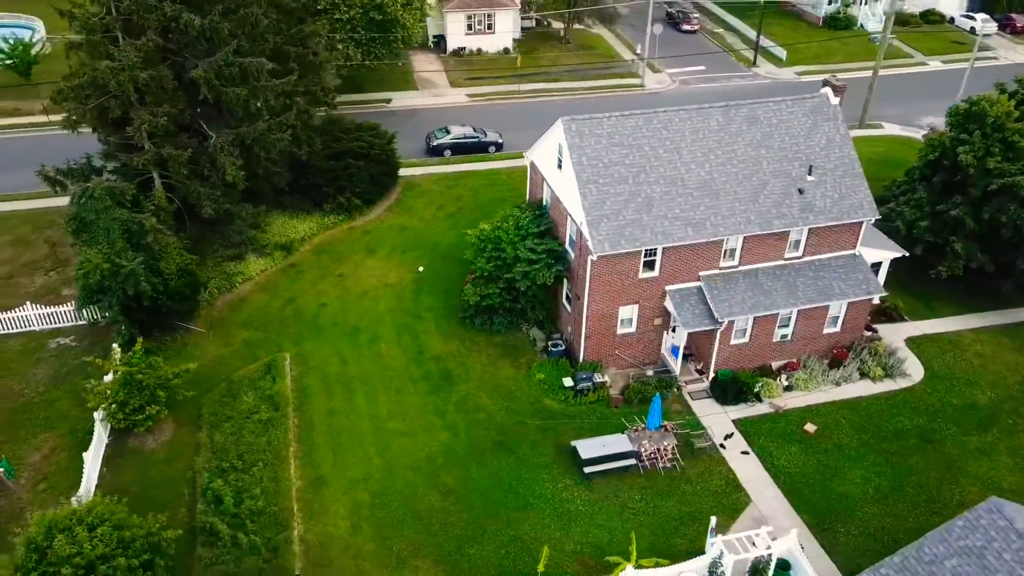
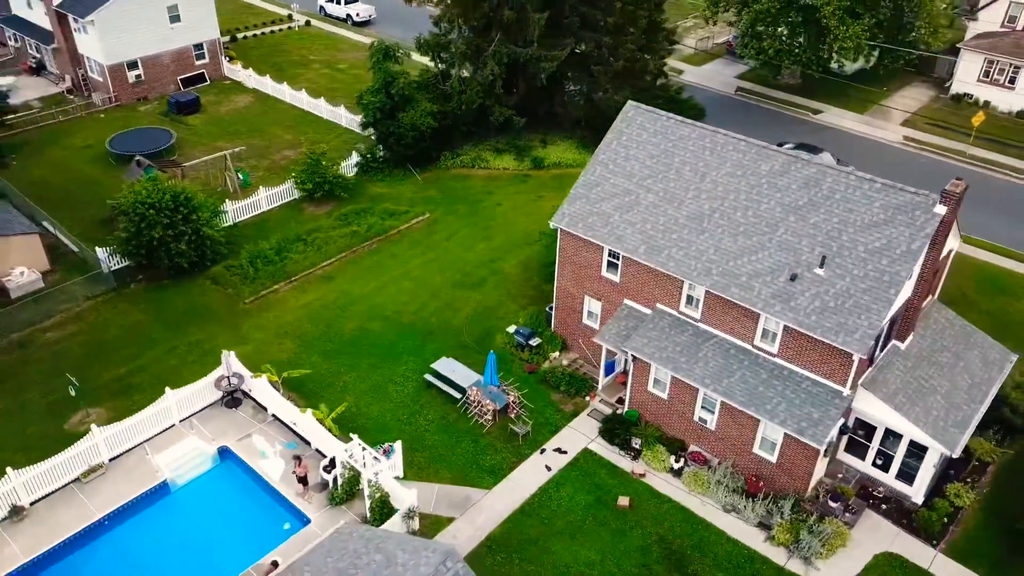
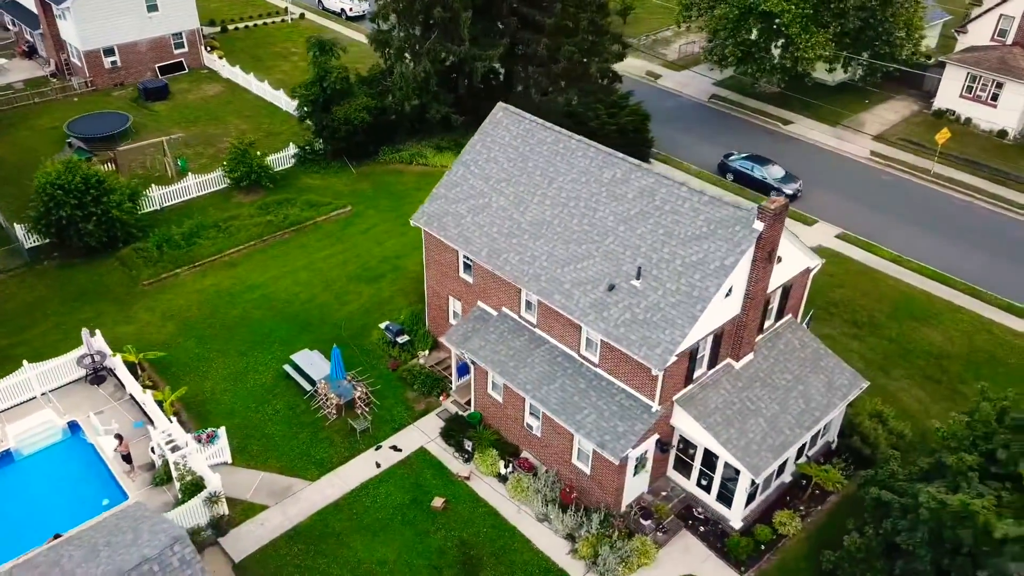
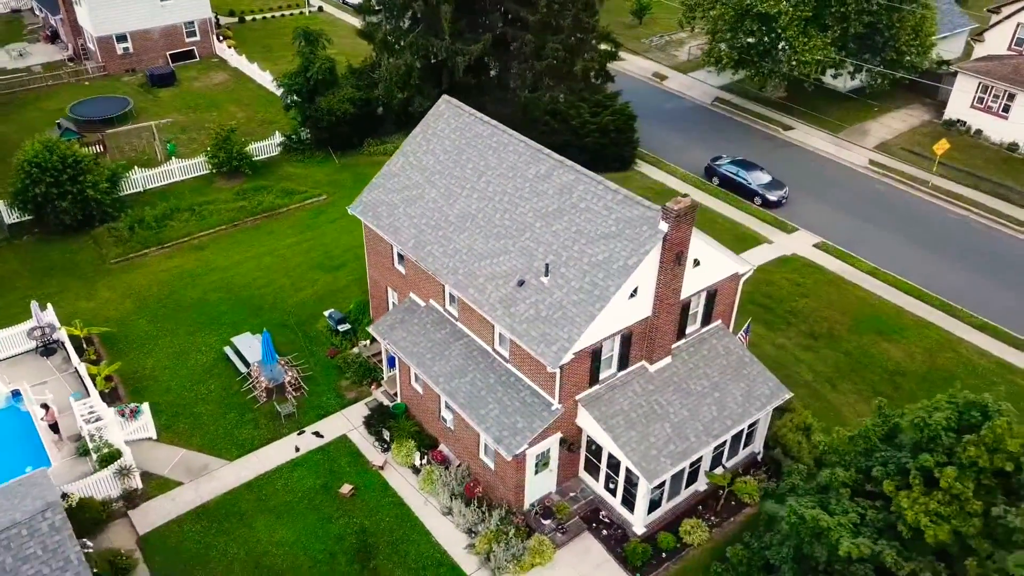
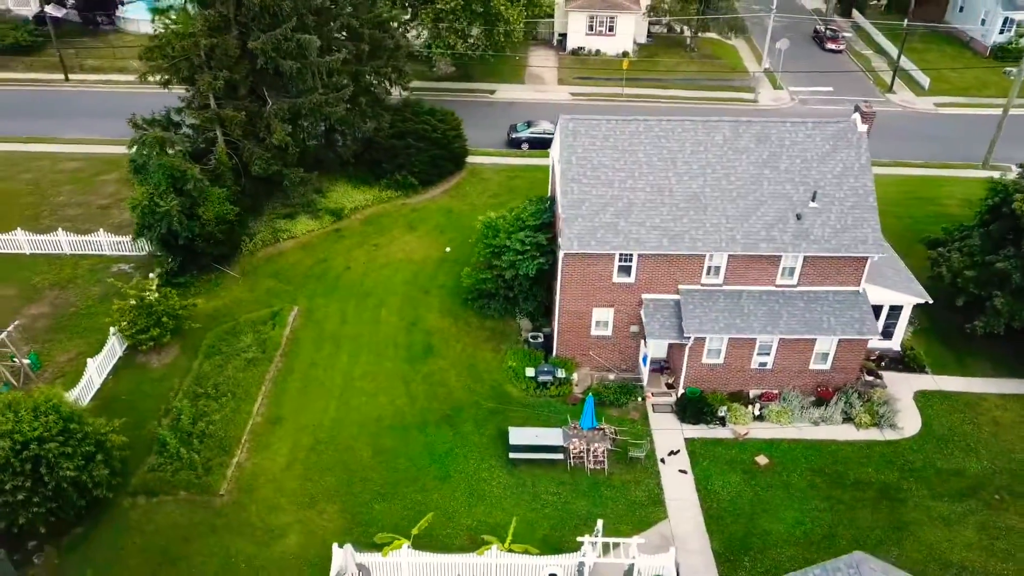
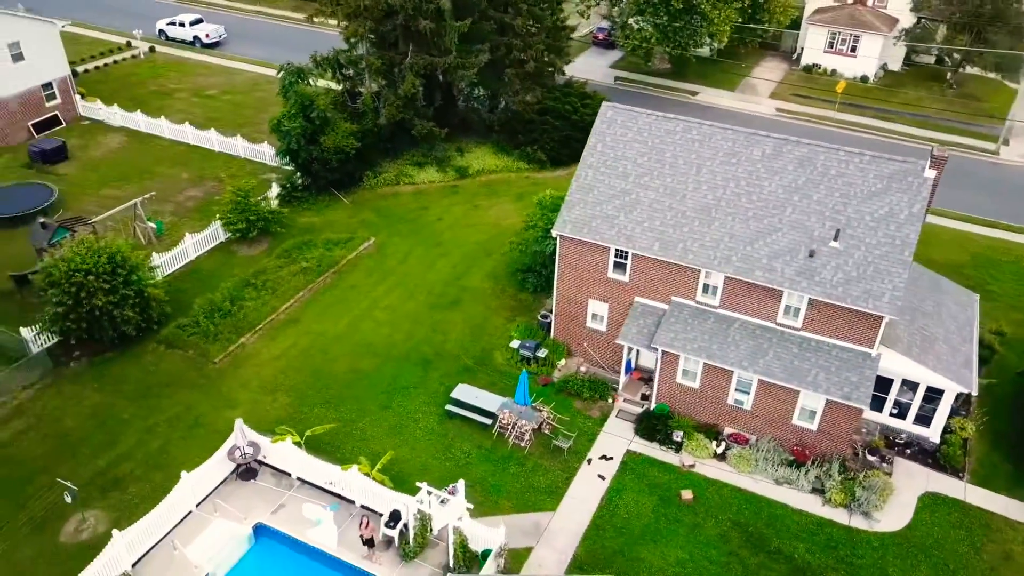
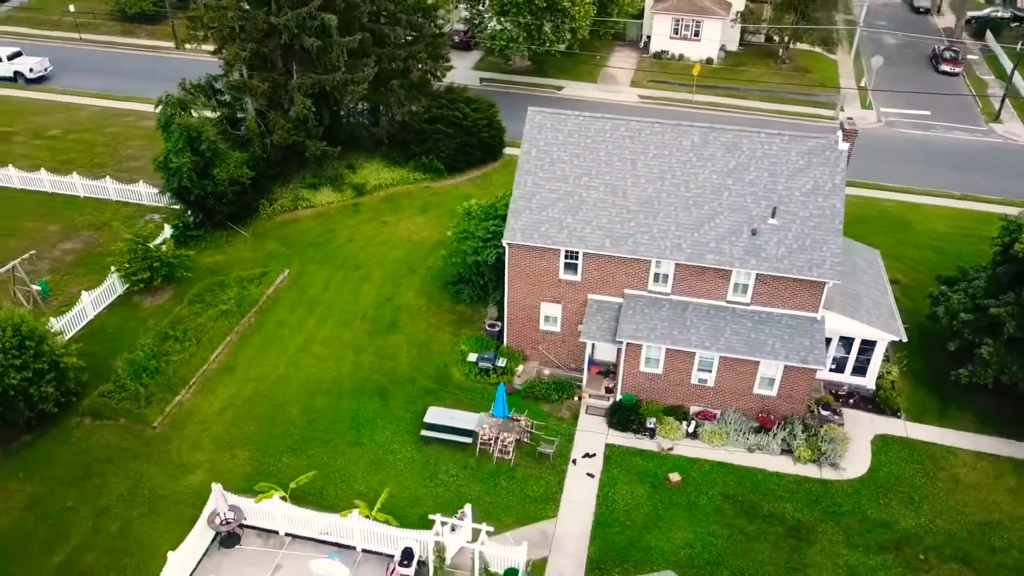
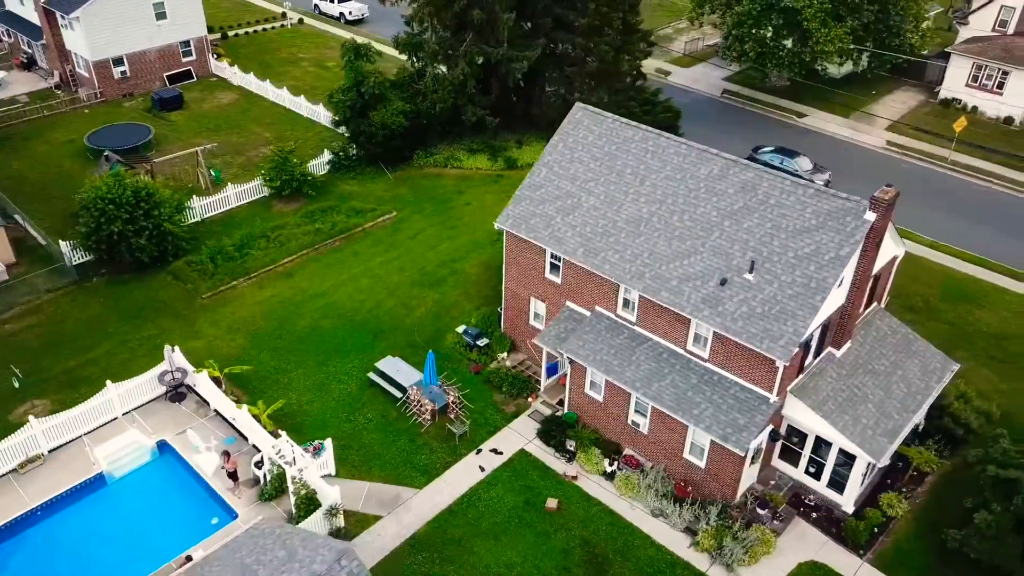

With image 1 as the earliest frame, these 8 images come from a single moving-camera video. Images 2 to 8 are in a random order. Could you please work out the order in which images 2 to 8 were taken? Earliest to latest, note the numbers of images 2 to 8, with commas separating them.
5, 7, 6, 2, 8, 3, 4
